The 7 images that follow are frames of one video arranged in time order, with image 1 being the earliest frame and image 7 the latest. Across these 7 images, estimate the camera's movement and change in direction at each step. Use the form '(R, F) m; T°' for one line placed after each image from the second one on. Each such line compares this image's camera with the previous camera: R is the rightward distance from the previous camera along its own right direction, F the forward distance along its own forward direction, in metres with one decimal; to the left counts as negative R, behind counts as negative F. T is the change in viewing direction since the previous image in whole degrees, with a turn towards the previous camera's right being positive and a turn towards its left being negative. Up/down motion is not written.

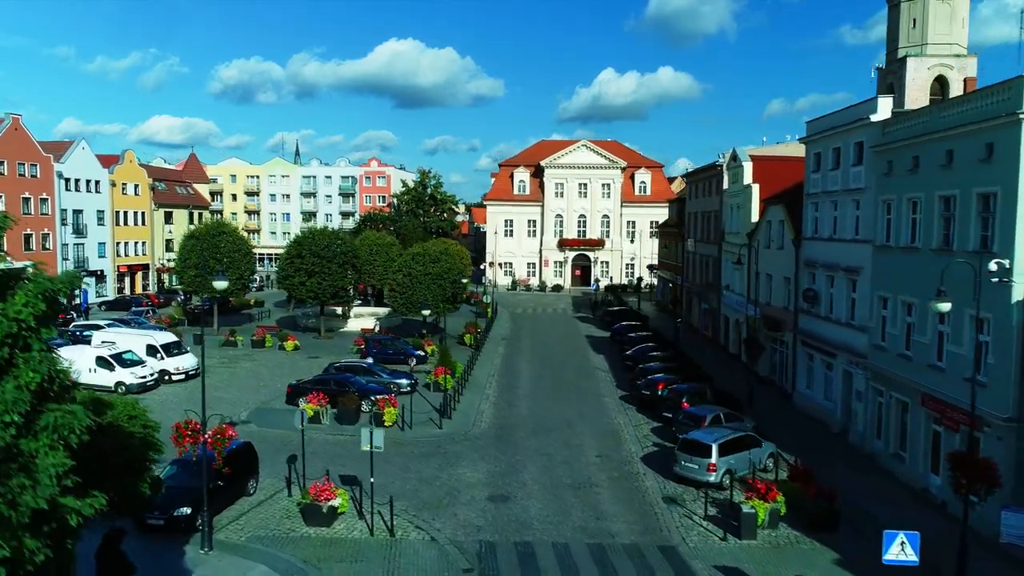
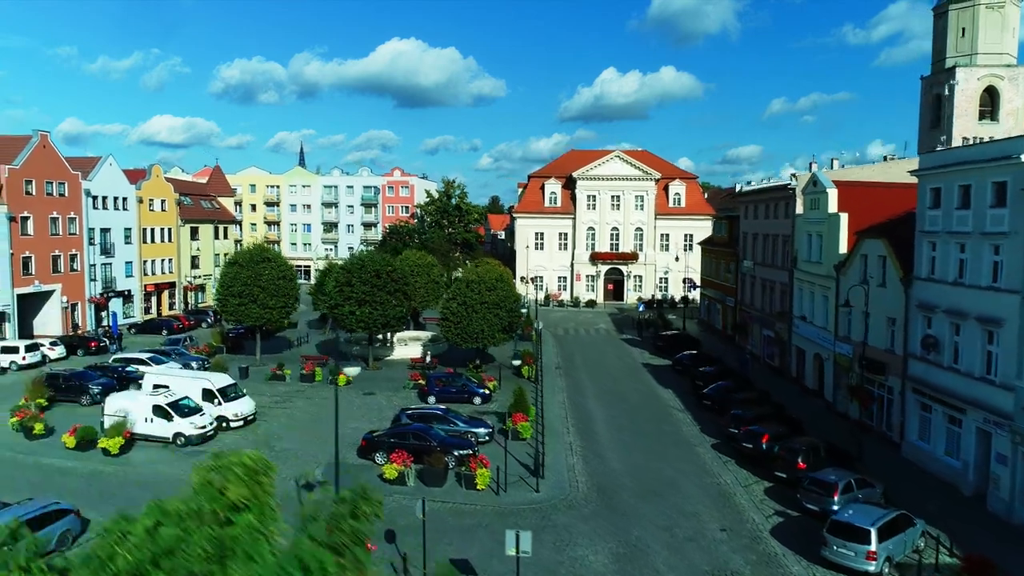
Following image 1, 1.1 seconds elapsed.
(-3.2, +2.1) m; 0°
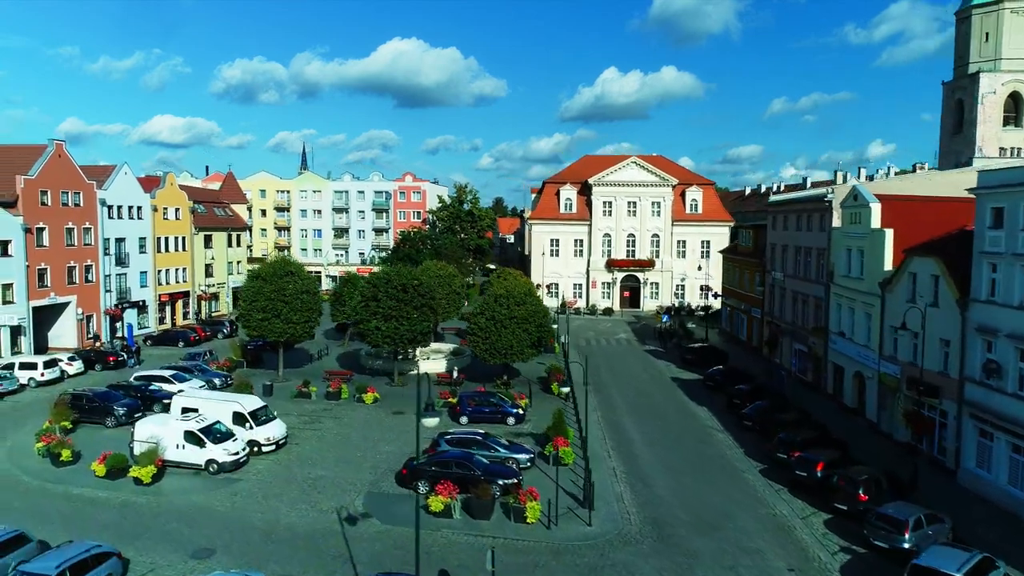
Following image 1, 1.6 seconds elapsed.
(-1.5, +0.9) m; 0°
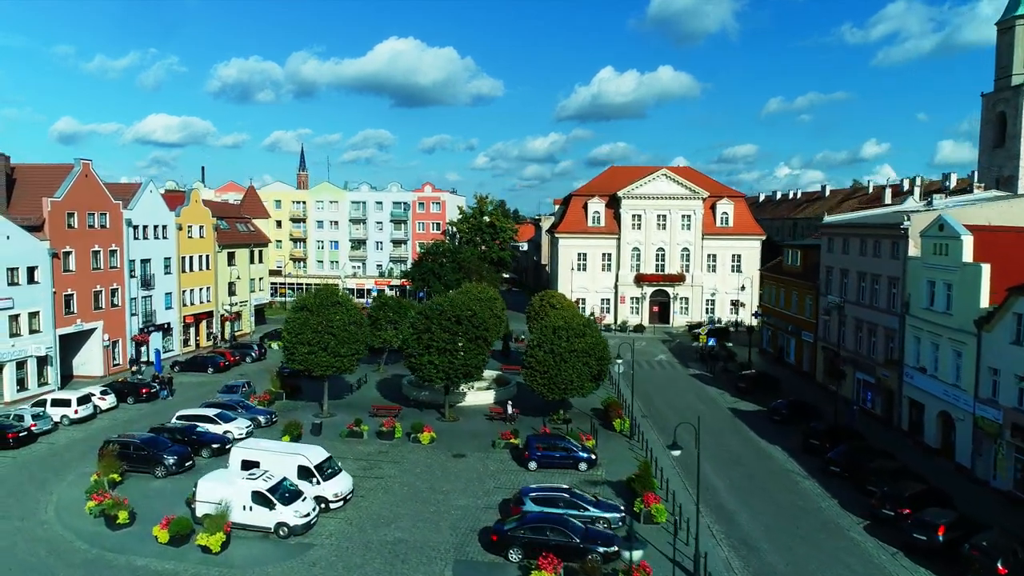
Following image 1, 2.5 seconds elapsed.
(-3.2, +1.9) m; 0°
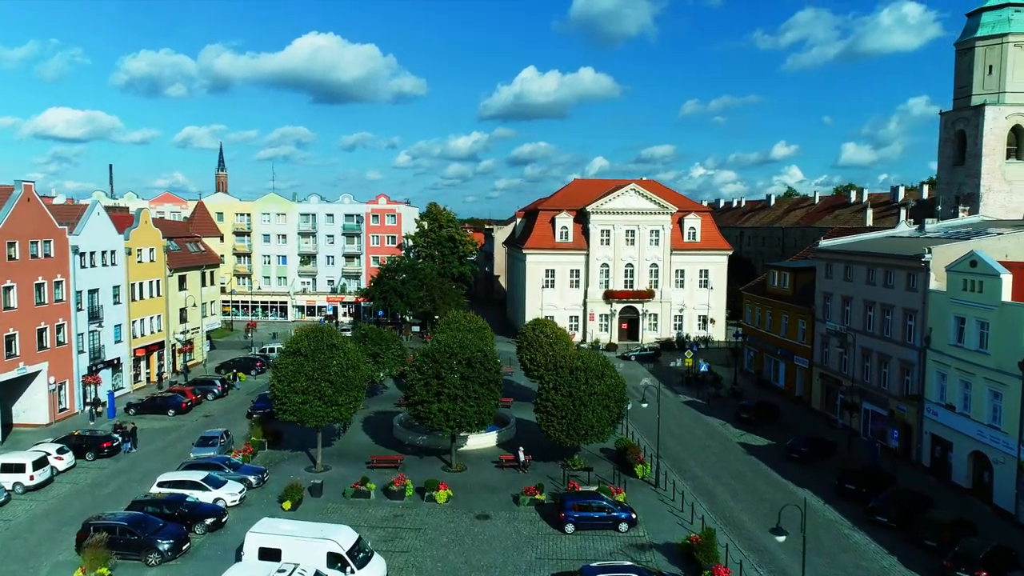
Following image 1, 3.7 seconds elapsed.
(-4.2, +2.9) m; +6°
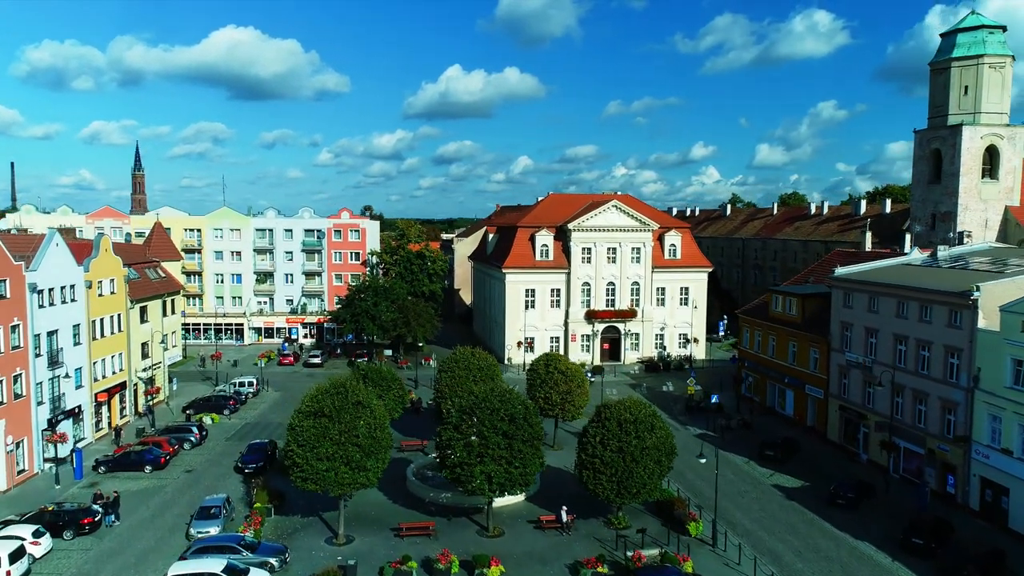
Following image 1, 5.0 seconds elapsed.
(-4.9, +3.3) m; +6°
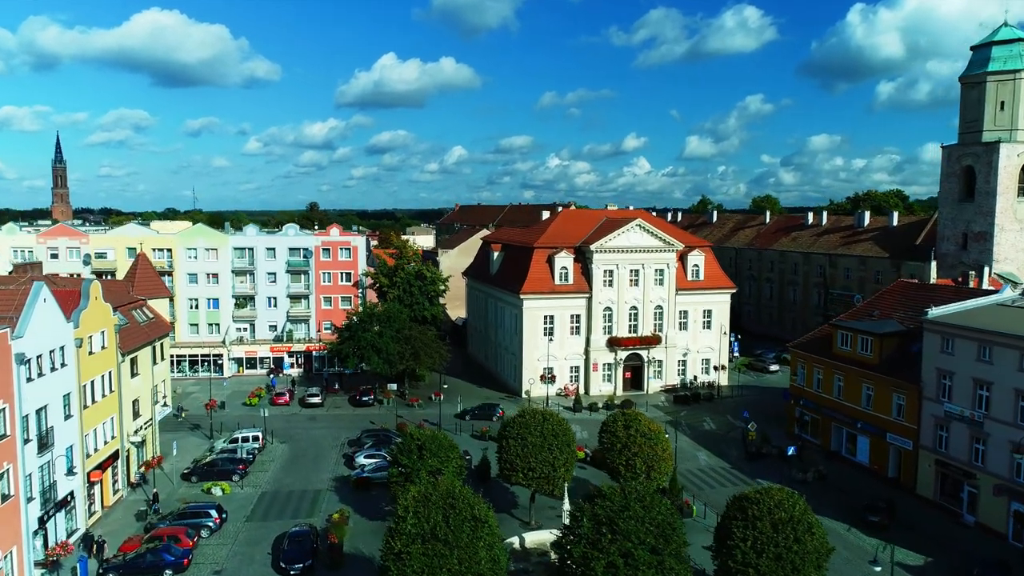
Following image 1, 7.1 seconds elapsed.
(-7.0, +6.1) m; +5°
